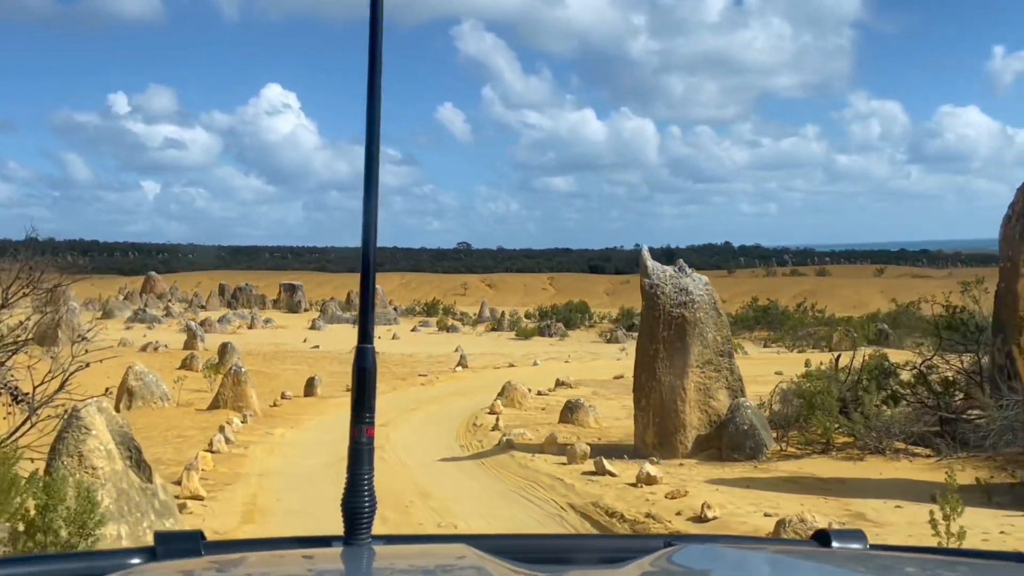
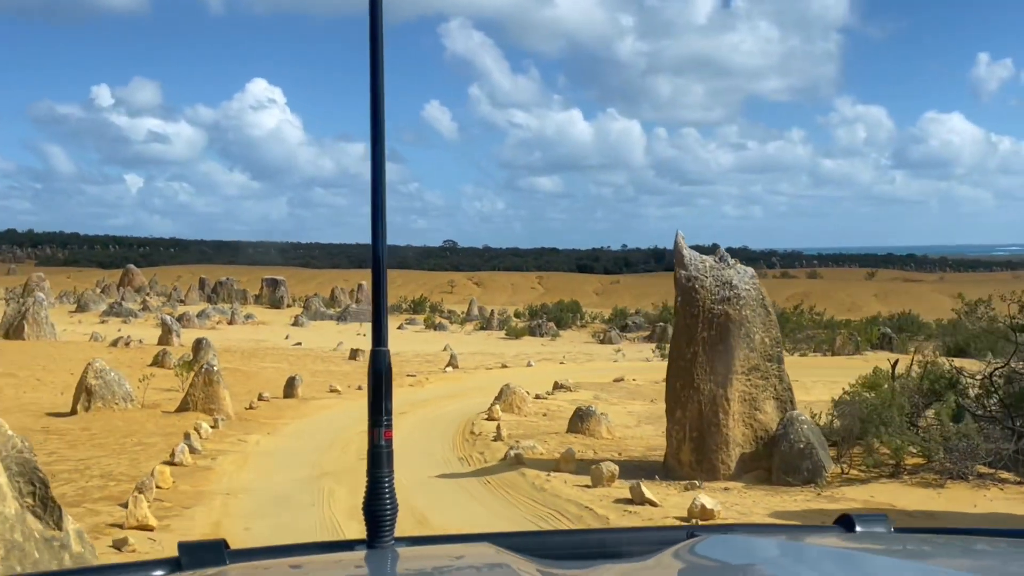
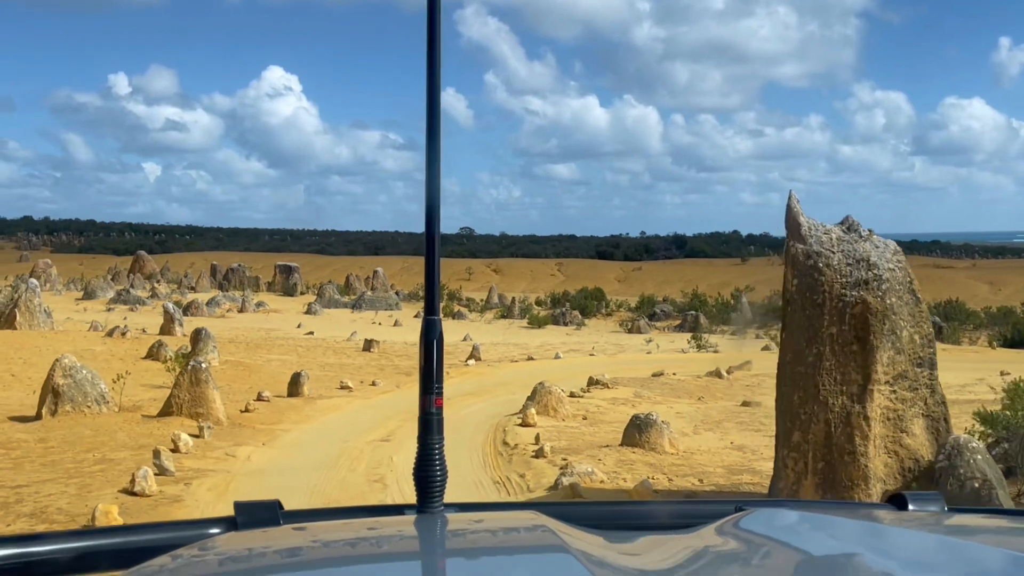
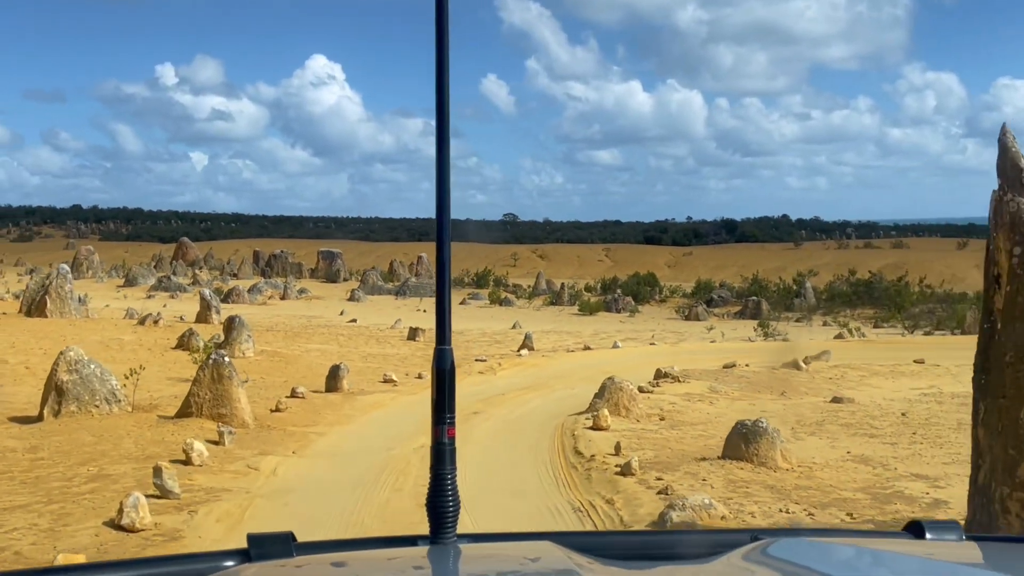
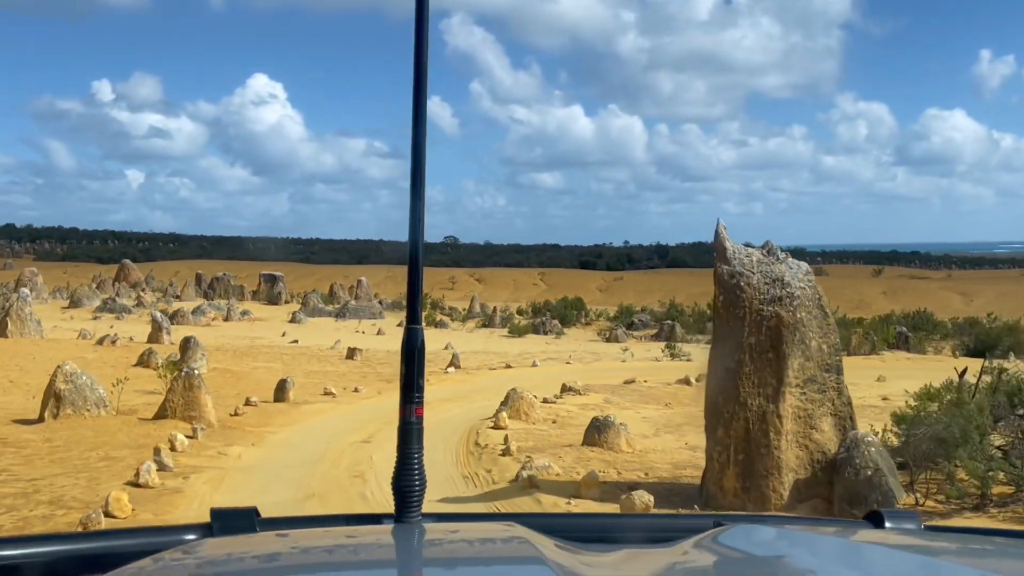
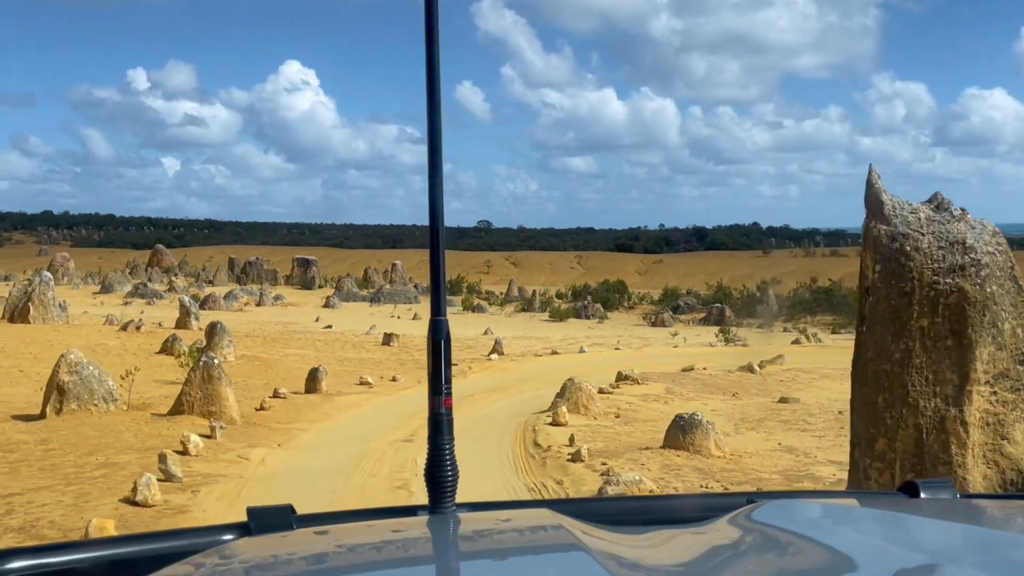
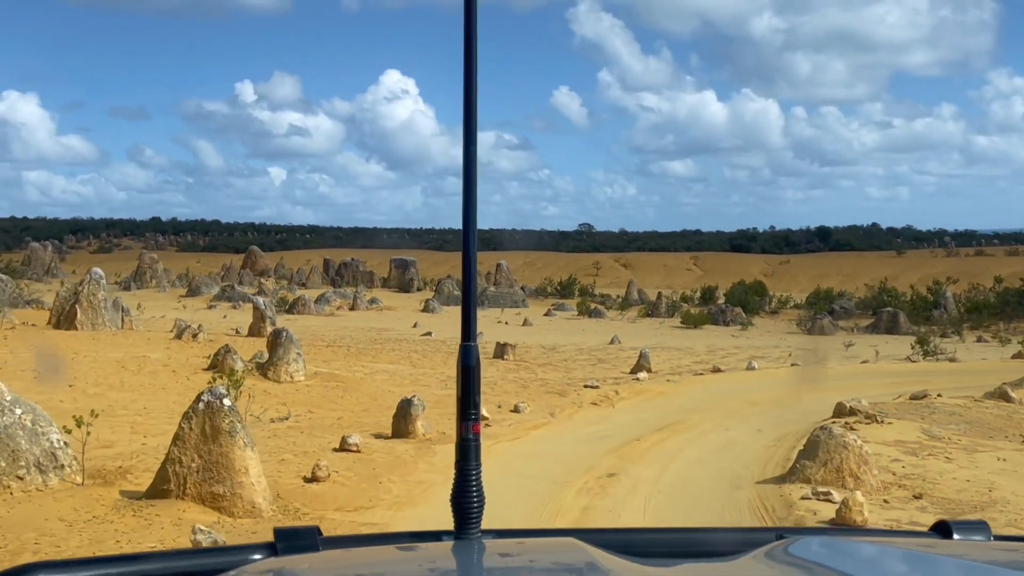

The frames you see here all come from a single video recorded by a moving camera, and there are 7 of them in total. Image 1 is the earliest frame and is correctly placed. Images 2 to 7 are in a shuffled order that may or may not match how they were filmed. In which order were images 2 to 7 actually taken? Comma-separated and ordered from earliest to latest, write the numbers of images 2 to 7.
2, 5, 3, 6, 4, 7
